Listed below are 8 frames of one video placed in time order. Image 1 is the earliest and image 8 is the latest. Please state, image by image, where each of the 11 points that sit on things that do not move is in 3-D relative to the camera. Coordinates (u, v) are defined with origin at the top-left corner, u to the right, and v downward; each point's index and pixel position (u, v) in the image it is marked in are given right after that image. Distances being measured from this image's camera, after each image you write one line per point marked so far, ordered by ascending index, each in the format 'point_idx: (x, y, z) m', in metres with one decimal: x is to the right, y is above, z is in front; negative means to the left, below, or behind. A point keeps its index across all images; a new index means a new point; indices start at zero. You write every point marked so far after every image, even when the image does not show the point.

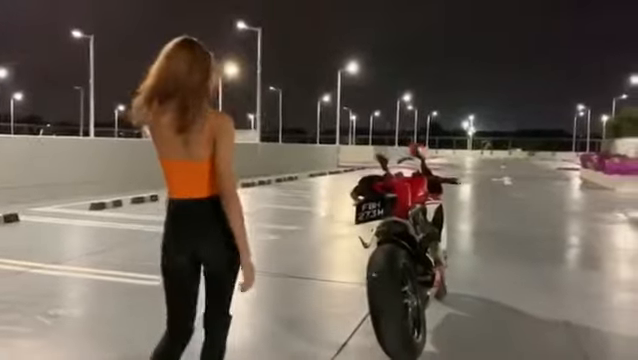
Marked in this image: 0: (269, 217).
0: (-1.3, -0.9, +18.2) m
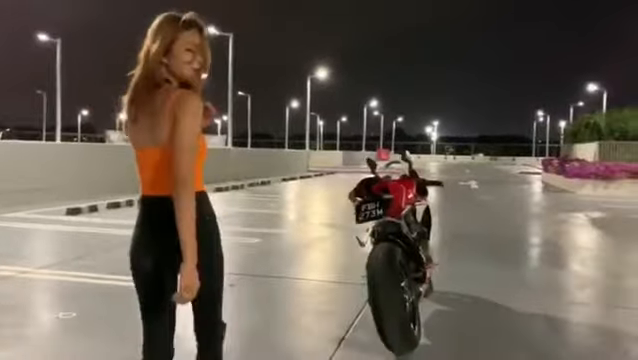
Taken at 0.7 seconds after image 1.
0: (-2.0, -1.0, +18.5) m
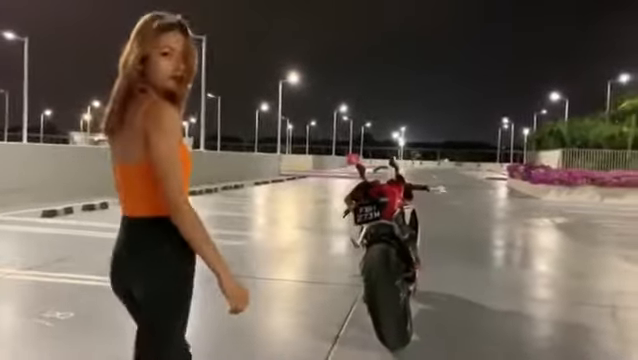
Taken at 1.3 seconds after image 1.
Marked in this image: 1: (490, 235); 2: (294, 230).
0: (-2.7, -1.1, +18.7) m
1: (+3.2, -1.0, +14.3) m
2: (-0.7, -1.1, +17.7) m
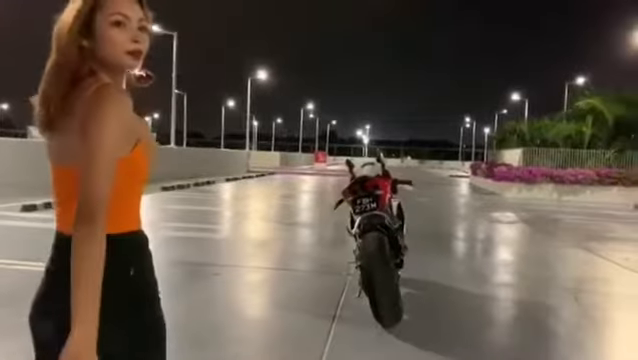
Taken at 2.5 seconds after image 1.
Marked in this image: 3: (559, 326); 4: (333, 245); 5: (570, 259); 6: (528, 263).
0: (-3.5, -0.9, +19.1) m
1: (+2.7, -1.0, +15.1) m
2: (-1.4, -1.0, +18.2) m
3: (+2.0, -1.2, +6.0) m
4: (+0.2, -1.2, +13.9) m
5: (+3.4, -1.0, +9.9) m
6: (+2.7, -1.1, +9.5) m
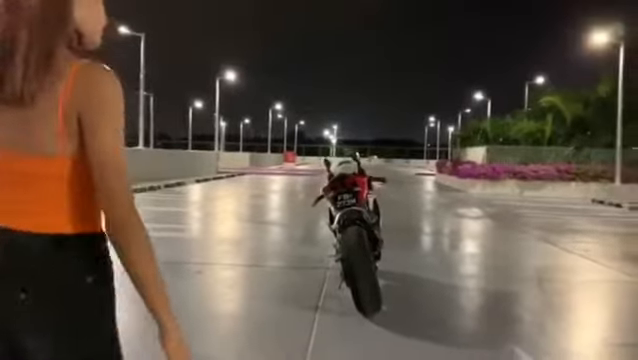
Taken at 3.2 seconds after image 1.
0: (-4.2, -1.0, +19.4) m
1: (+2.1, -0.9, +15.6) m
2: (-2.1, -1.1, +18.6) m
3: (+1.8, -1.2, +6.5) m
4: (-0.3, -1.1, +14.4) m
5: (+3.0, -1.0, +10.5) m
6: (+2.4, -1.0, +10.1) m
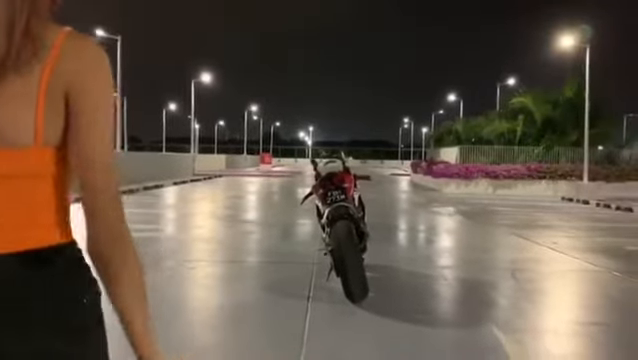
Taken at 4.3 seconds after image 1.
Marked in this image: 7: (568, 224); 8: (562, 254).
0: (-4.8, -1.0, +19.6) m
1: (+1.7, -0.9, +16.1) m
2: (-2.6, -1.1, +18.9) m
3: (+1.7, -1.1, +7.0) m
4: (-0.7, -1.2, +14.8) m
5: (+2.8, -1.0, +11.0) m
6: (+2.1, -1.0, +10.6) m
7: (+4.8, -0.8, +14.2) m
8: (+3.2, -1.0, +9.6) m
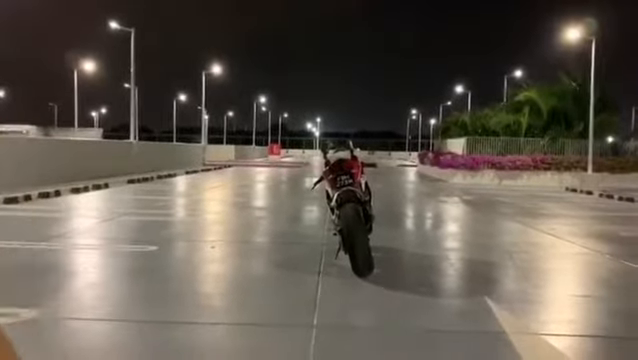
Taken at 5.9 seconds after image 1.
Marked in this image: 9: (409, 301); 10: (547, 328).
0: (-4.6, -0.7, +20.1) m
1: (+1.9, -0.7, +16.5) m
2: (-2.4, -0.8, +19.4) m
3: (+1.8, -1.0, +7.4) m
4: (-0.5, -0.9, +15.3) m
5: (+2.9, -0.8, +11.4) m
6: (+2.3, -0.8, +11.0) m
7: (+5.0, -0.6, +14.6) m
8: (+3.3, -0.8, +10.1) m
9: (+0.8, -1.0, +6.3) m
10: (+1.7, -1.1, +5.6) m
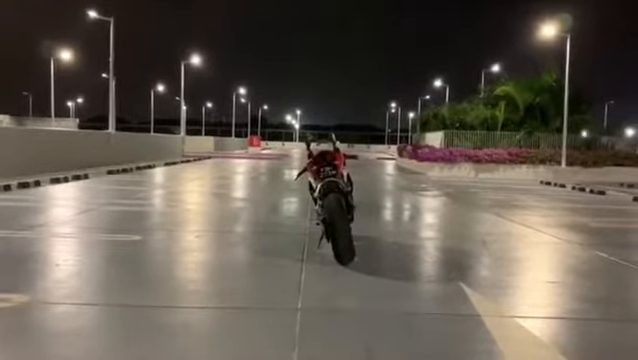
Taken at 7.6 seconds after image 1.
0: (-5.1, -0.5, +20.2) m
1: (+1.4, -0.5, +16.8) m
2: (-2.9, -0.6, +19.6) m
3: (+1.6, -0.9, +7.7) m
4: (-0.9, -0.7, +15.5) m
5: (+2.6, -0.7, +11.8) m
6: (+2.0, -0.7, +11.3) m
7: (+4.6, -0.5, +15.0) m
8: (+3.0, -0.7, +10.4) m
9: (+0.6, -1.0, +6.5) m
10: (+1.6, -1.0, +5.9) m
